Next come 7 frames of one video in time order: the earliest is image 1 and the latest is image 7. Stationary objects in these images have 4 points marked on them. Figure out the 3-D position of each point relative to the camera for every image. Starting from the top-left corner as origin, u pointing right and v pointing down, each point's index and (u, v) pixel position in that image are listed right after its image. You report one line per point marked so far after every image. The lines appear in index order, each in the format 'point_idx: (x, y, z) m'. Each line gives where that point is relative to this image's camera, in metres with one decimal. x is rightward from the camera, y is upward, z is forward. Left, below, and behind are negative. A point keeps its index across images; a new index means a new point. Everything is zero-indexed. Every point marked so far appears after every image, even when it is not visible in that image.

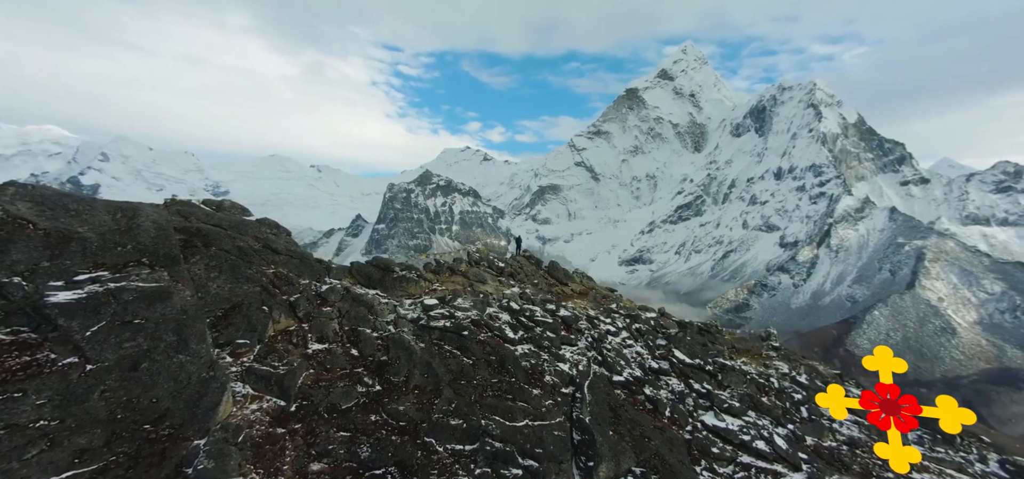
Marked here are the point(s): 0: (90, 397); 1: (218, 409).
0: (-17.4, -6.6, +17.7) m
1: (-13.3, -7.7, +19.2) m
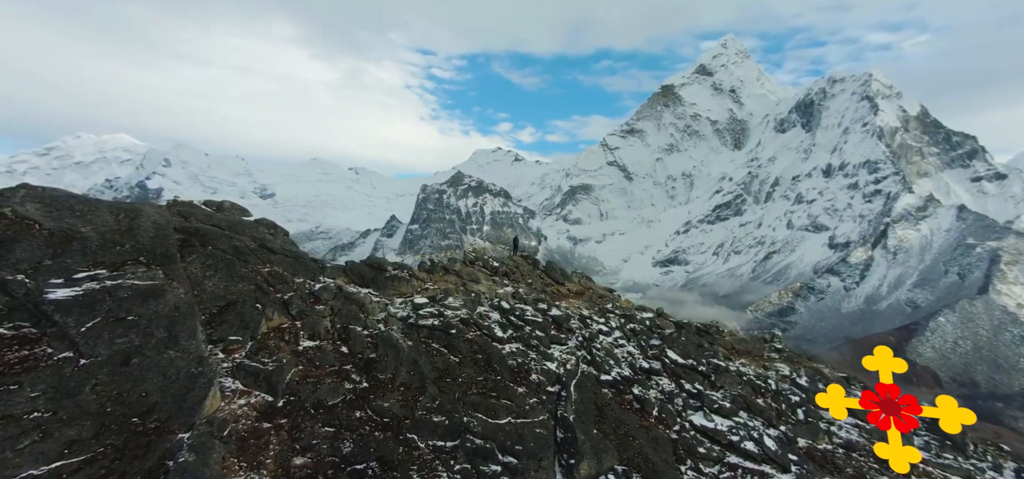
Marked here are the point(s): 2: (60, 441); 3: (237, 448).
0: (-18.4, -6.5, +18.3) m
1: (-14.2, -7.6, +19.6) m
2: (-17.6, -7.9, +16.7) m
3: (-12.1, -9.2, +18.6) m
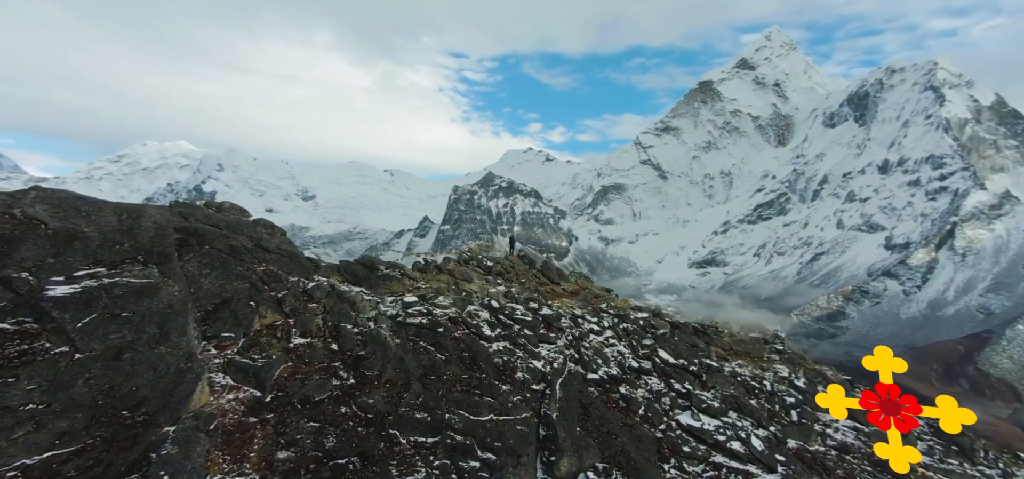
0: (-19.4, -6.4, +18.9) m
1: (-15.2, -7.5, +20.1) m
2: (-18.7, -7.8, +17.3) m
3: (-13.1, -9.1, +19.1) m
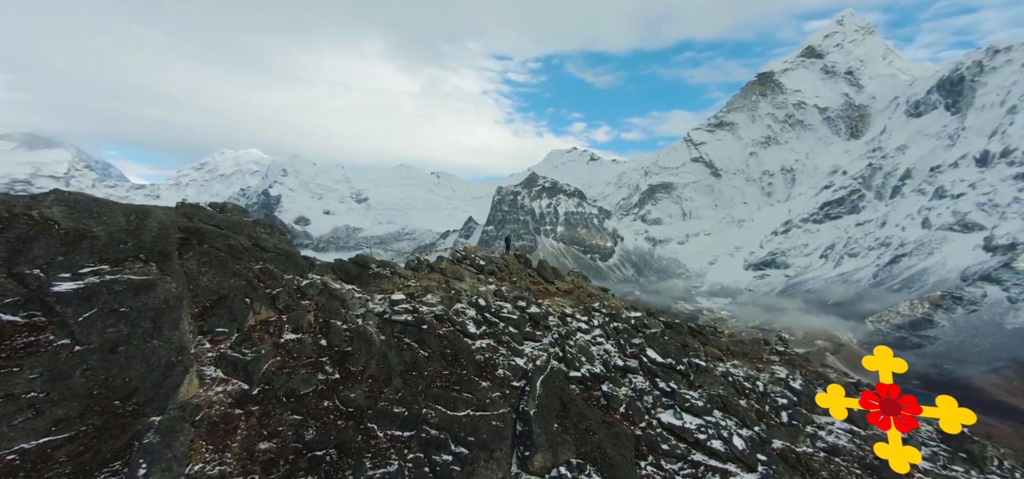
0: (-20.7, -6.4, +20.1) m
1: (-16.5, -7.5, +21.1) m
2: (-20.1, -7.8, +18.4) m
3: (-14.5, -9.1, +20.0) m
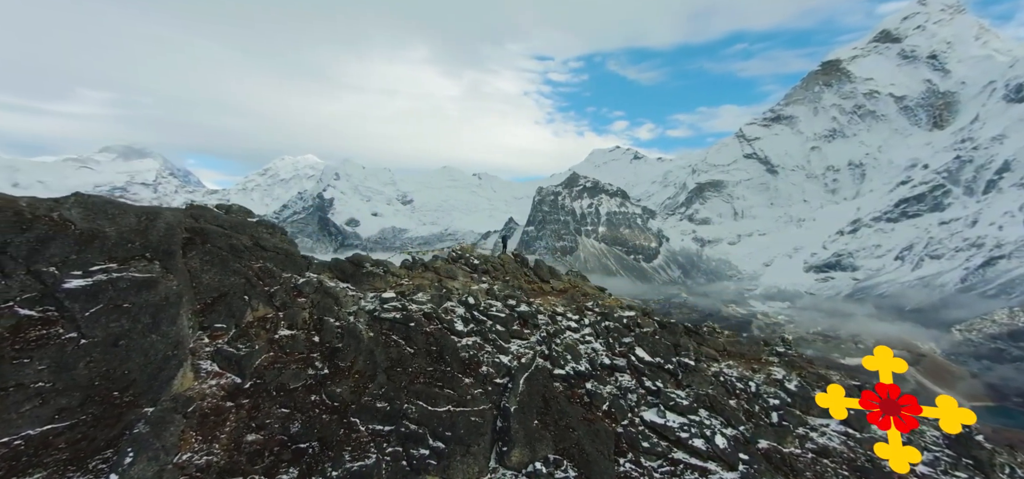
0: (-21.9, -6.4, +21.4) m
1: (-17.7, -7.5, +22.3) m
2: (-21.4, -7.8, +19.7) m
3: (-15.7, -9.1, +21.1) m
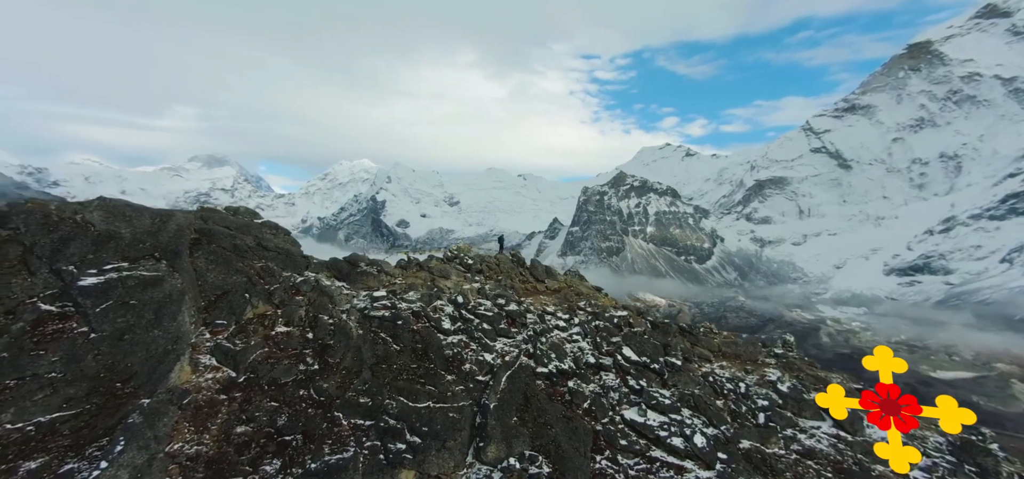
0: (-23.2, -6.4, +23.0) m
1: (-18.9, -7.5, +23.7) m
2: (-22.7, -7.8, +21.3) m
3: (-17.0, -9.1, +22.4) m
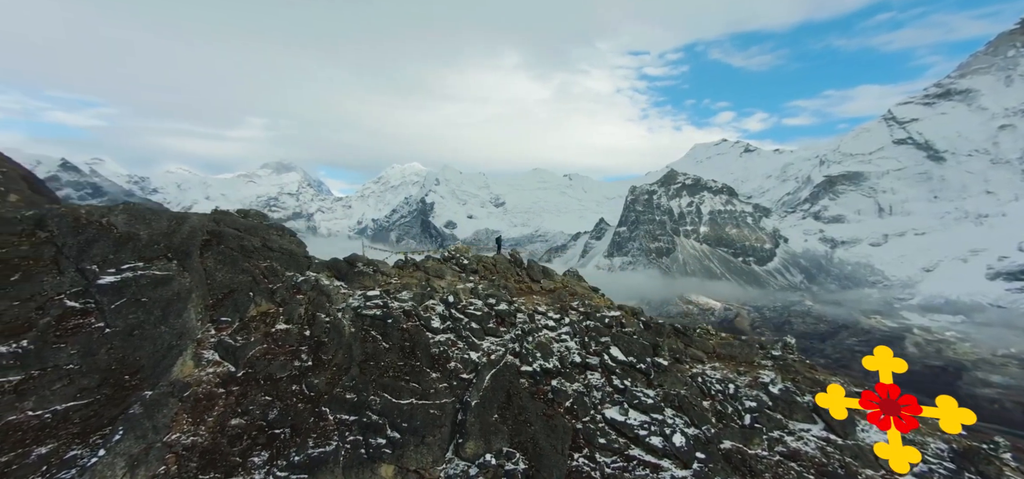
0: (-24.4, -6.6, +25.0) m
1: (-20.1, -7.7, +25.5) m
2: (-24.0, -8.0, +23.2) m
3: (-18.2, -9.3, +24.1) m
